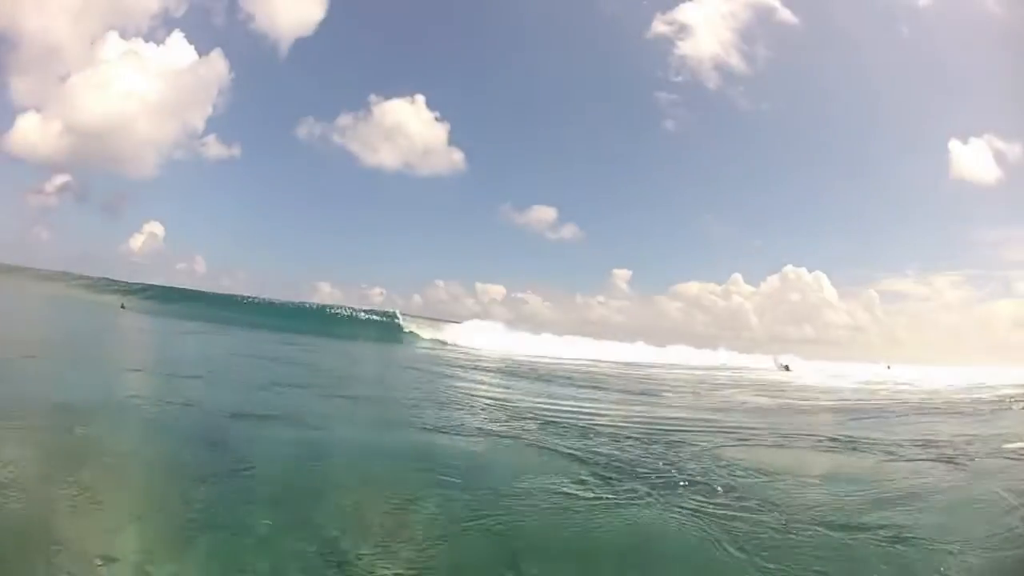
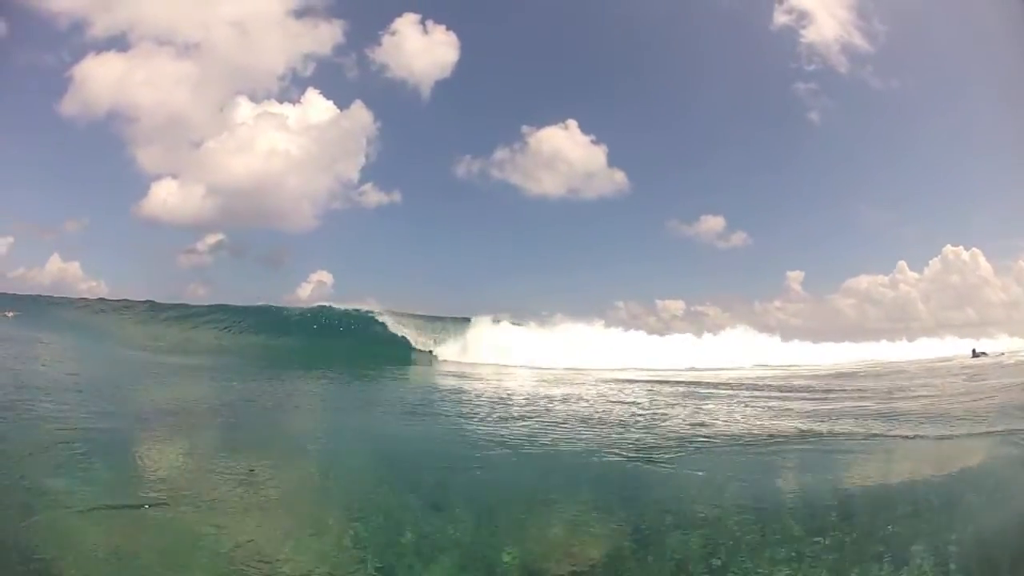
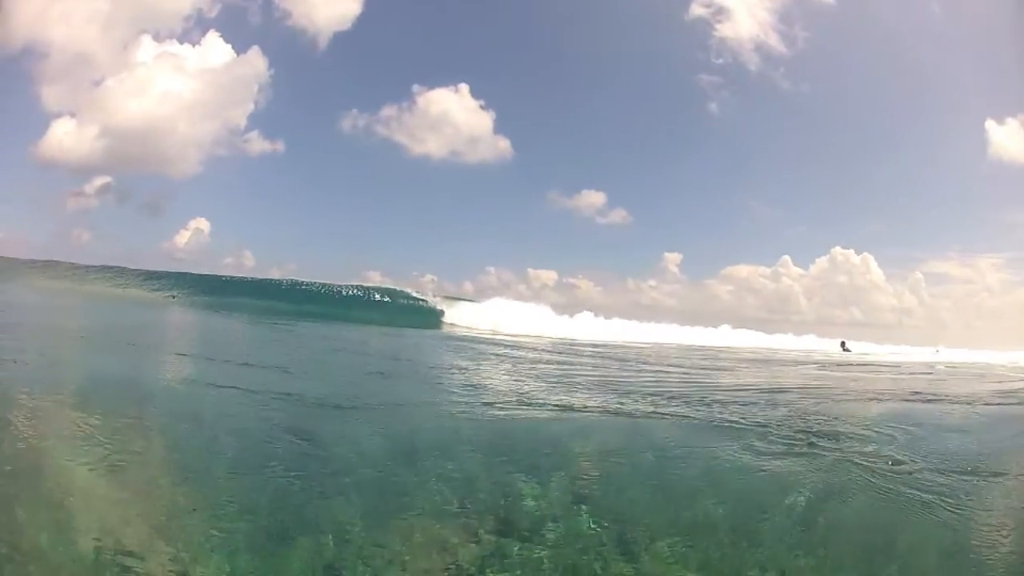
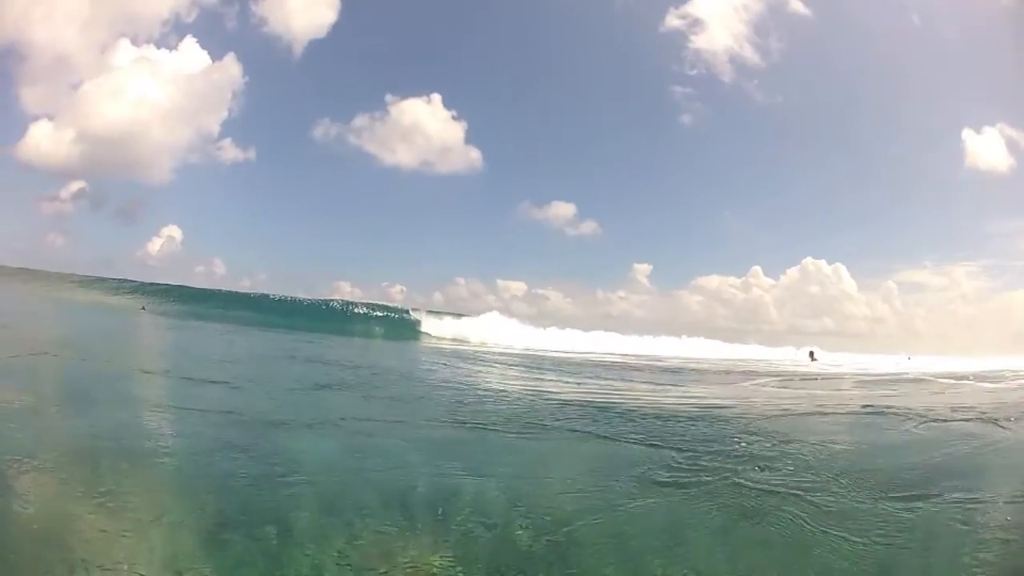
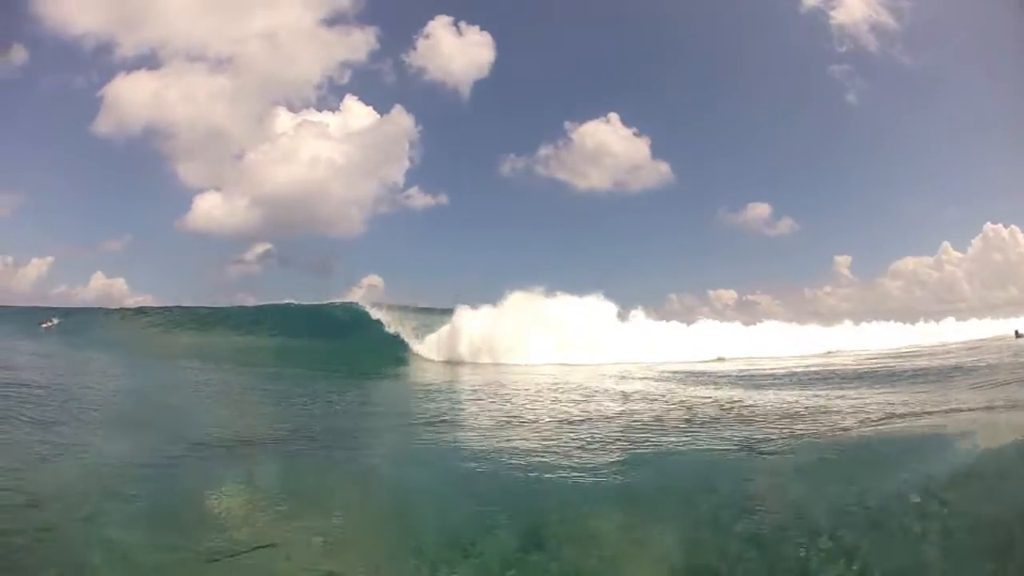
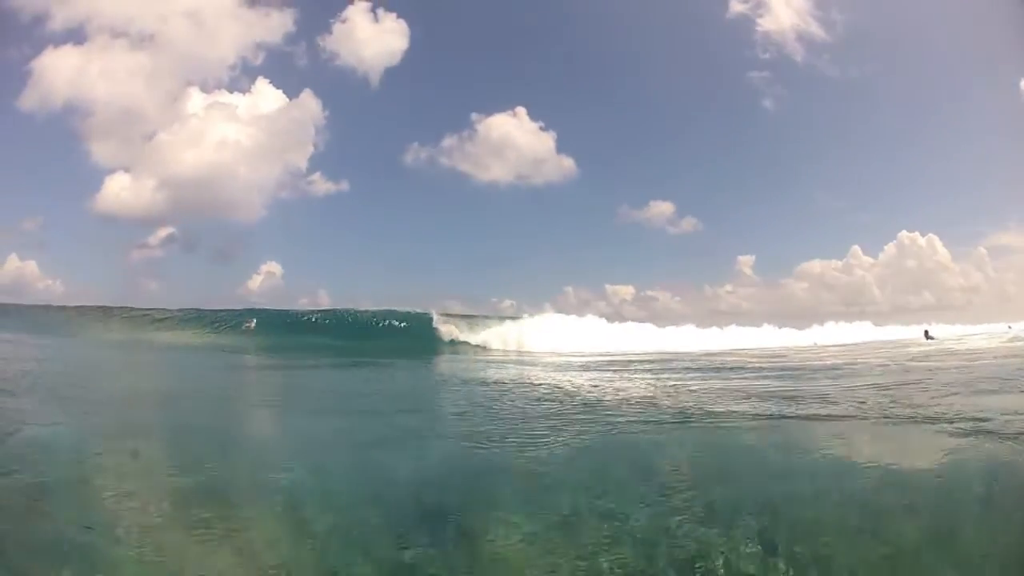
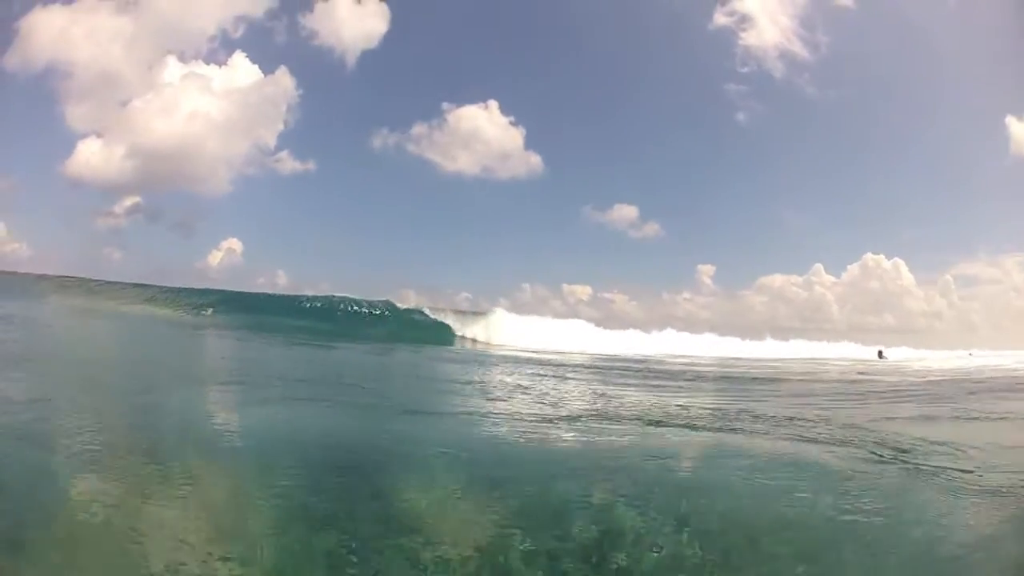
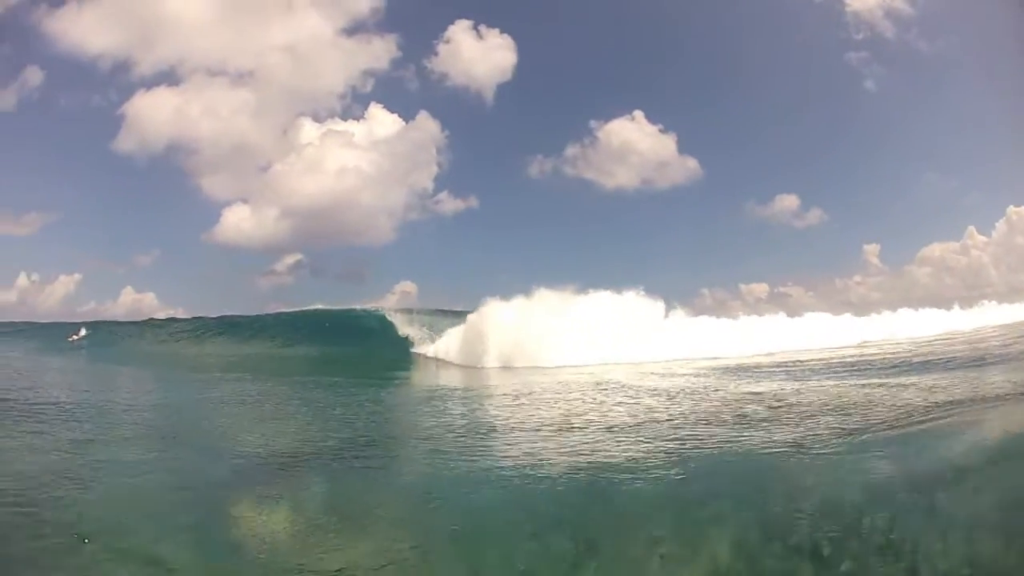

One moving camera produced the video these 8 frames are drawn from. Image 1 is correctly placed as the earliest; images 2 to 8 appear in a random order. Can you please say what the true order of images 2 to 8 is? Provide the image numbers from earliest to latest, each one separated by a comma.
4, 3, 7, 6, 2, 5, 8
